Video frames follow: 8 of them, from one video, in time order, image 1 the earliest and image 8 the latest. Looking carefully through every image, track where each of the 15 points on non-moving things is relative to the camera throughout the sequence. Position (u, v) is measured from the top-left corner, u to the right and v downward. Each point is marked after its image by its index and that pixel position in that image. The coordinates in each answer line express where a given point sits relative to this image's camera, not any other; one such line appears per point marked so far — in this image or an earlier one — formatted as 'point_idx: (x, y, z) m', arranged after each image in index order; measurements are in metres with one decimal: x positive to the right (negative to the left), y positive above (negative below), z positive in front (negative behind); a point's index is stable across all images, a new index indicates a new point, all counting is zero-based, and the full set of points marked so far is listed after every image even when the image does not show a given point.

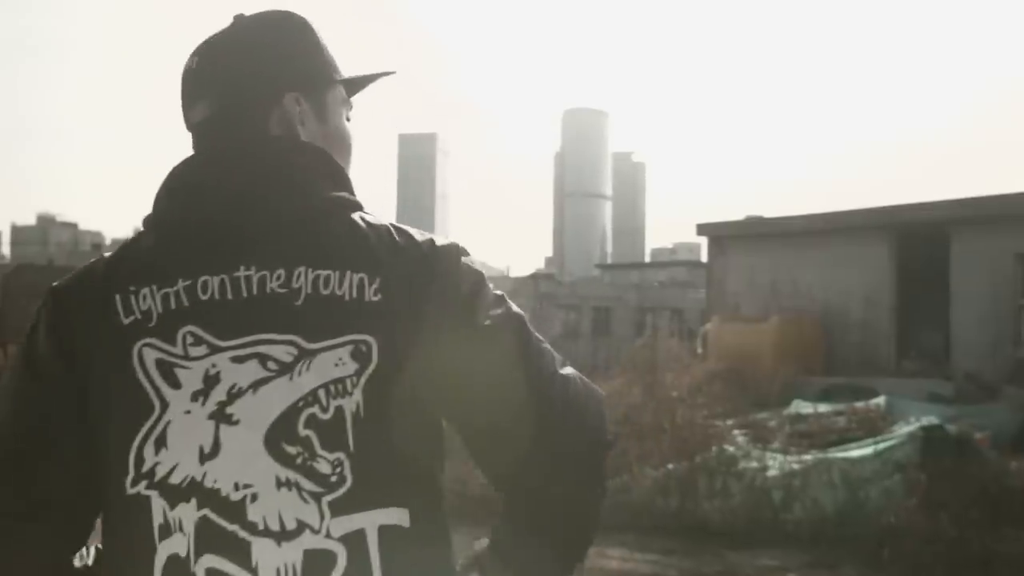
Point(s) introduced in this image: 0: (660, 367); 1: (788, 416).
0: (+1.4, -0.7, +11.8) m
1: (+2.0, -0.9, +8.7) m
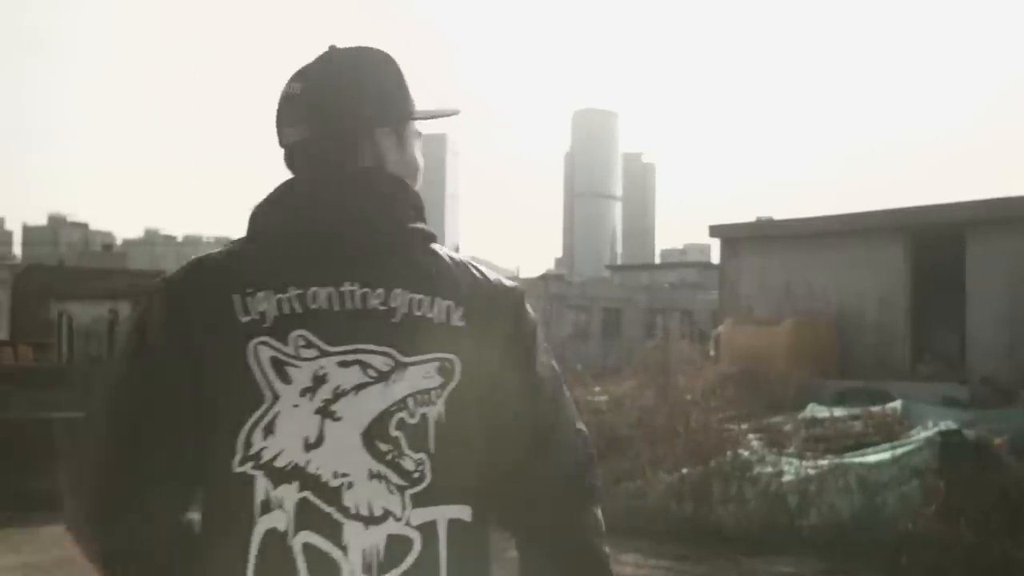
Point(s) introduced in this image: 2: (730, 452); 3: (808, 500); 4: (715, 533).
0: (+1.5, -0.8, +11.7) m
1: (+2.1, -0.9, +8.6) m
2: (+1.4, -1.1, +7.9) m
3: (+1.7, -1.3, +7.2) m
4: (+1.3, -1.5, +7.6) m
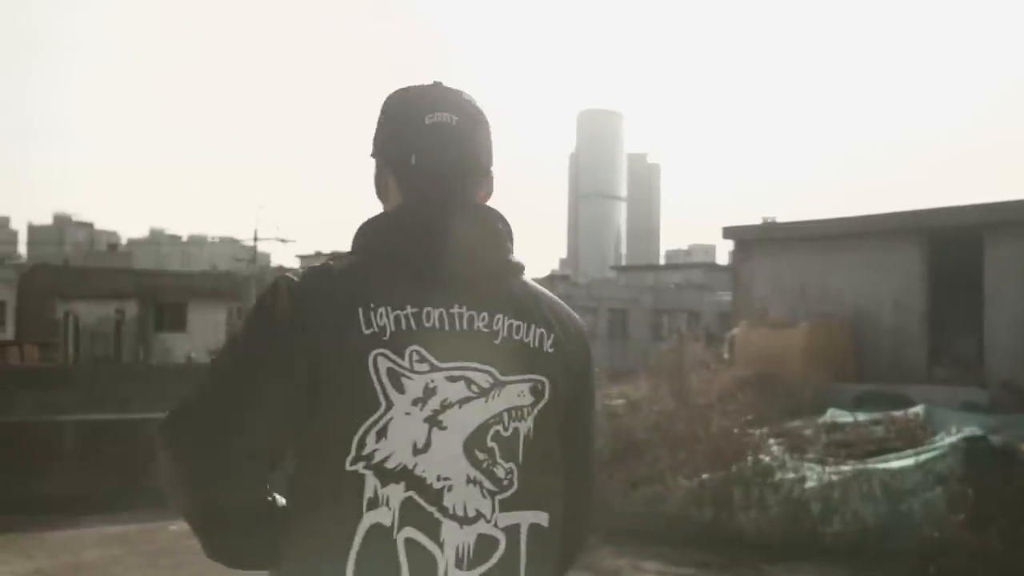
0: (+1.6, -0.8, +11.6) m
1: (+2.2, -0.9, +8.5) m
2: (+1.5, -1.1, +7.8) m
3: (+1.9, -1.3, +7.1) m
4: (+1.4, -1.5, +7.4) m
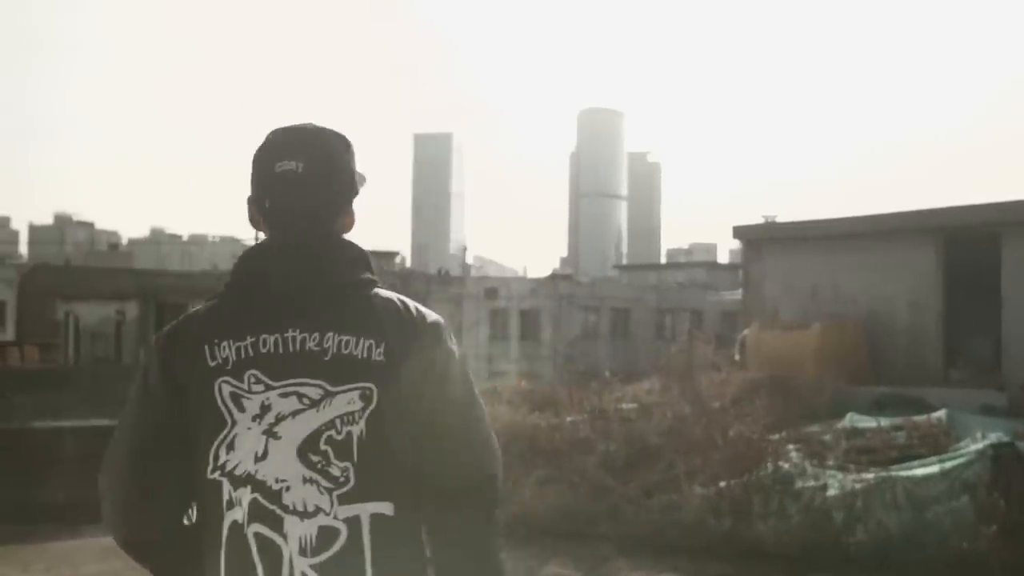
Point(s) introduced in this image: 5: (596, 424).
0: (+1.7, -0.8, +11.4) m
1: (+2.2, -1.0, +8.3) m
2: (+1.6, -1.1, +7.6) m
3: (+1.9, -1.3, +6.9) m
4: (+1.4, -1.5, +7.2) m
5: (+0.6, -1.0, +8.9) m
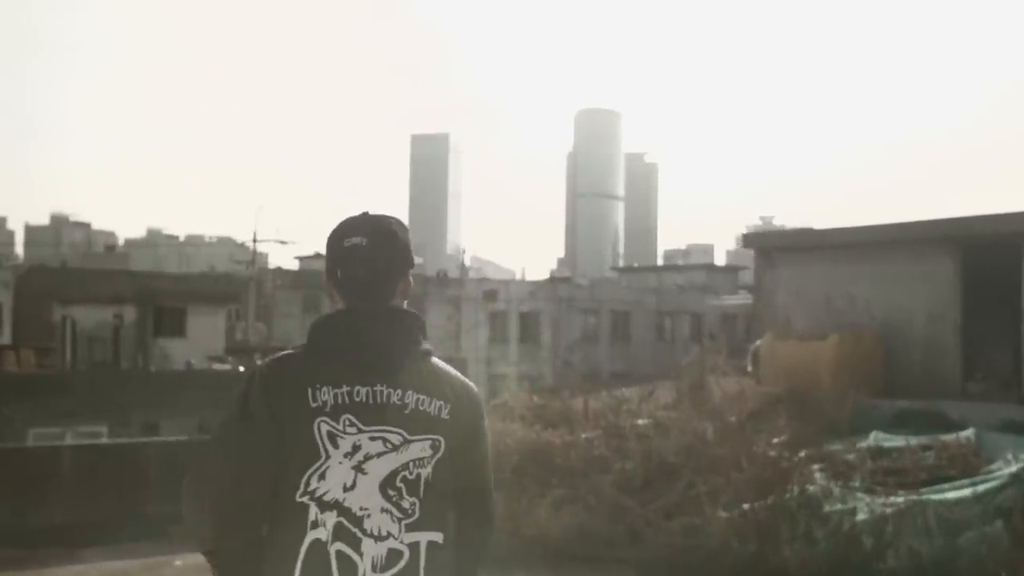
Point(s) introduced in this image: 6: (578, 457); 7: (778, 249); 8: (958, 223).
0: (+1.8, -0.9, +11.1) m
1: (+2.3, -1.0, +8.0) m
2: (+1.7, -1.2, +7.3) m
3: (+2.0, -1.4, +6.6) m
4: (+1.5, -1.6, +7.0) m
5: (+0.7, -1.1, +8.7) m
6: (+0.4, -1.2, +8.4) m
7: (+3.3, +0.5, +15.2) m
8: (+4.7, +0.7, +12.7) m
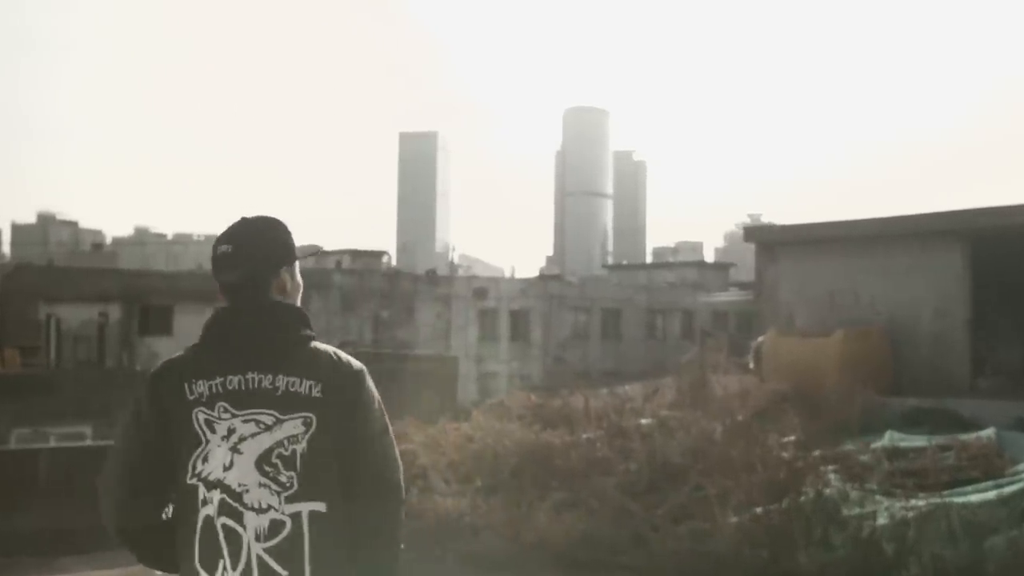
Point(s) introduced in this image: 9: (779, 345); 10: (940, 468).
0: (+1.8, -0.8, +10.8) m
1: (+2.3, -1.0, +7.7) m
2: (+1.7, -1.1, +6.9) m
3: (+2.0, -1.3, +6.3) m
4: (+1.5, -1.6, +6.6) m
5: (+0.7, -1.0, +8.3) m
6: (+0.4, -1.1, +8.0) m
7: (+3.2, +0.5, +14.9) m
8: (+4.6, +0.7, +12.4) m
9: (+2.8, -0.6, +13.0) m
10: (+2.5, -1.0, +7.1) m
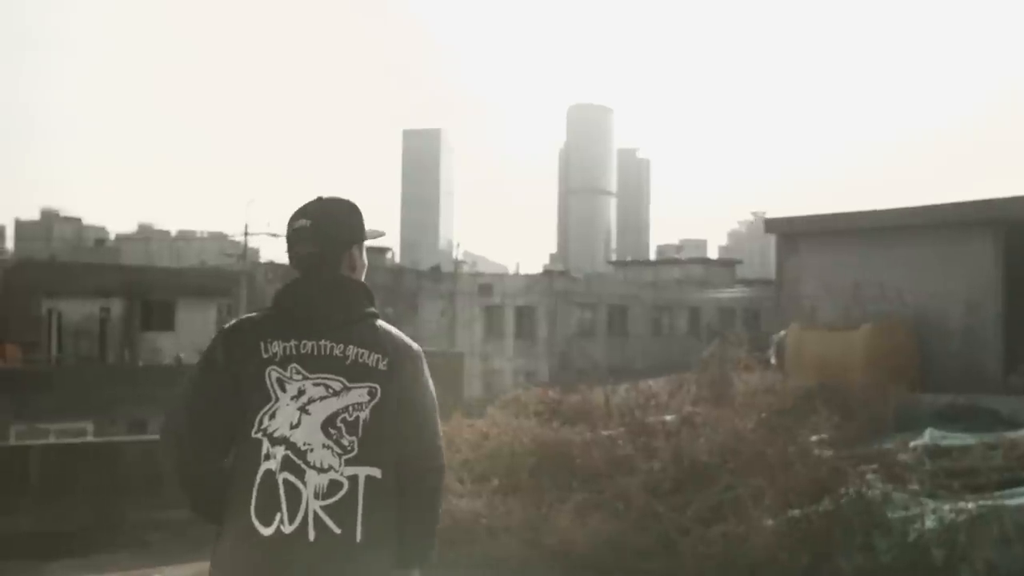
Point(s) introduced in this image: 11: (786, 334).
0: (+1.9, -0.8, +10.4) m
1: (+2.4, -0.9, +7.3) m
2: (+1.8, -1.1, +6.5) m
3: (+2.1, -1.3, +5.9) m
4: (+1.6, -1.5, +6.2) m
5: (+0.8, -1.0, +7.9) m
6: (+0.5, -1.0, +7.6) m
7: (+3.3, +0.6, +14.5) m
8: (+4.7, +0.8, +12.0) m
9: (+2.9, -0.6, +12.6) m
10: (+2.6, -1.0, +6.7) m
11: (+2.9, -0.5, +13.2) m
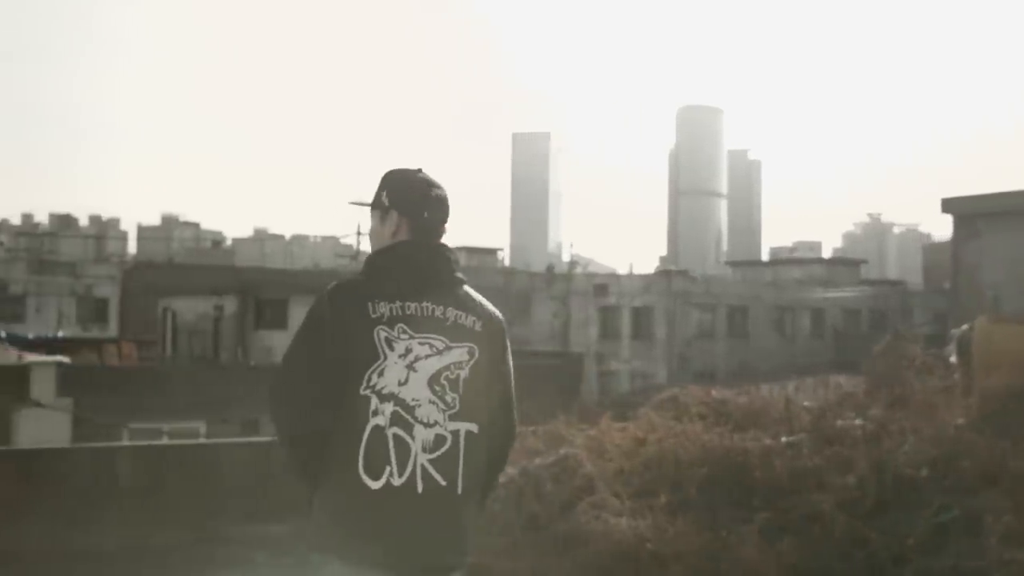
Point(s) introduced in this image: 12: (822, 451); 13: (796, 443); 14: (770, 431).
0: (+3.0, -0.7, +9.0) m
1: (+3.3, -0.8, +5.9) m
2: (+2.5, -1.0, +5.2) m
3: (+2.8, -1.2, +4.5) m
4: (+2.4, -1.4, +4.9) m
5: (+1.7, -0.9, +6.6) m
6: (+1.4, -0.9, +6.3) m
7: (+4.8, +0.7, +13.0) m
8: (+6.0, +0.9, +10.3) m
9: (+4.2, -0.5, +11.1) m
10: (+3.4, -0.9, +5.3) m
11: (+4.2, -0.4, +11.8) m
12: (+1.7, -0.9, +6.6) m
13: (+1.6, -0.8, +6.7) m
14: (+1.5, -0.8, +7.1) m
